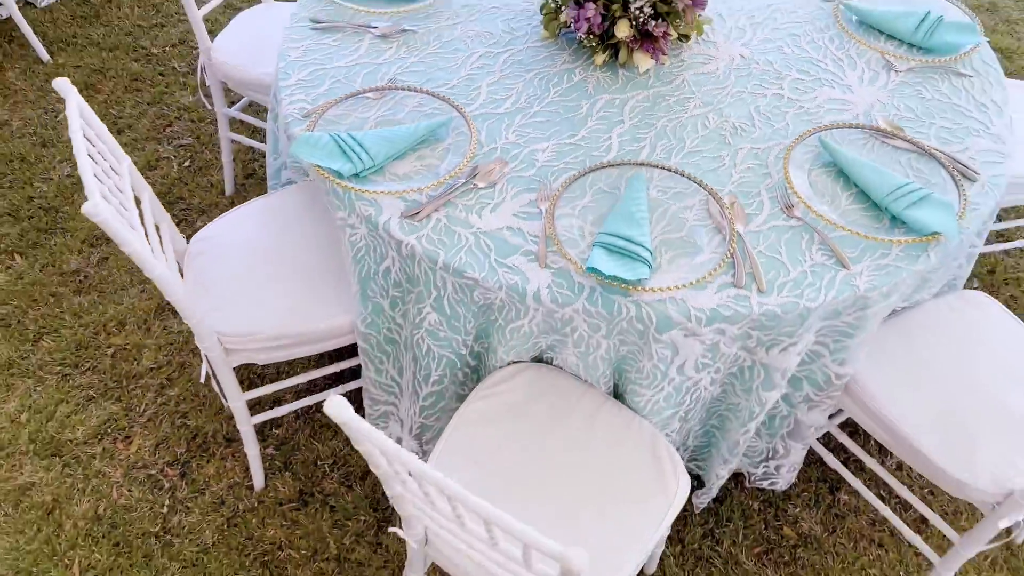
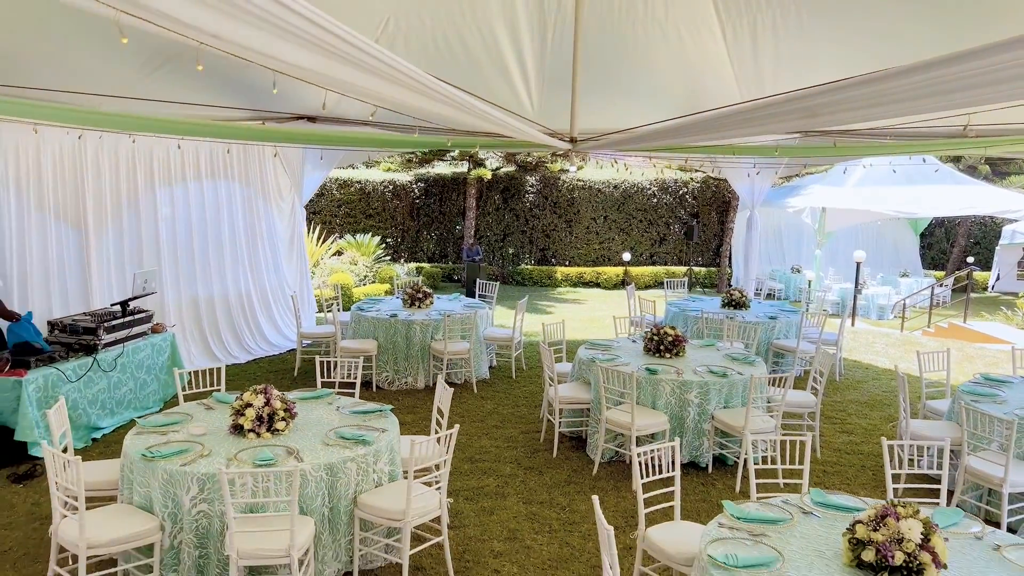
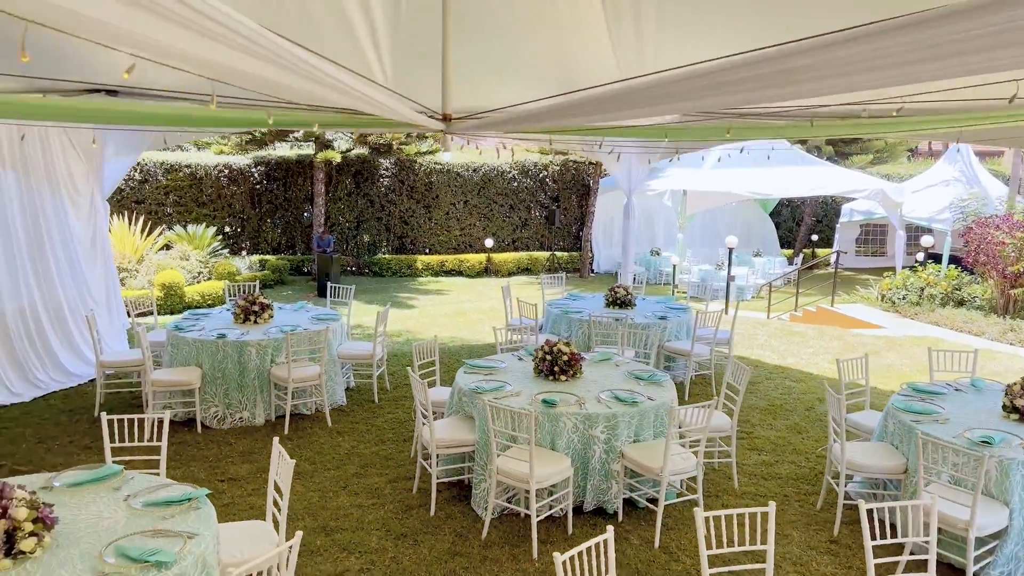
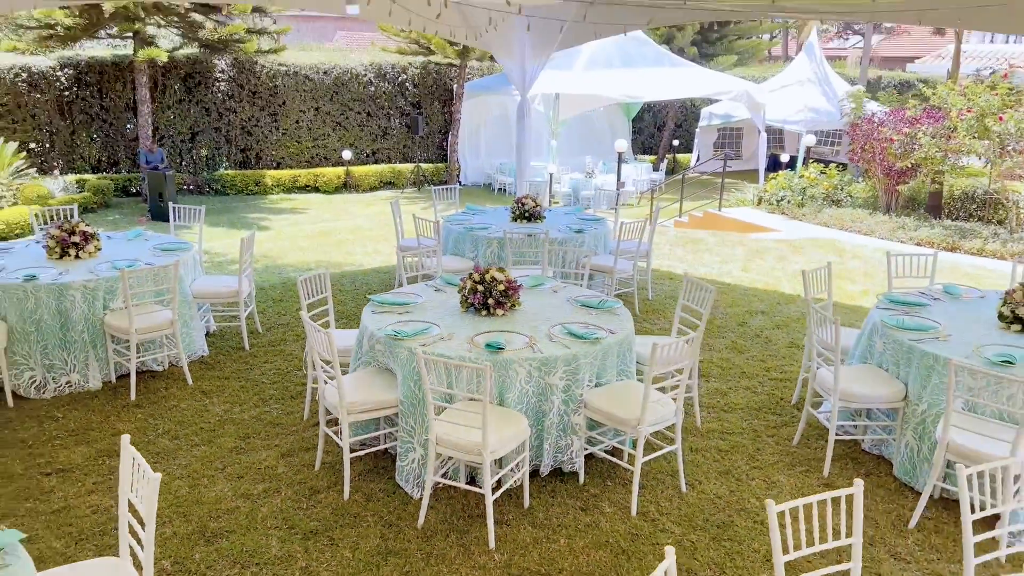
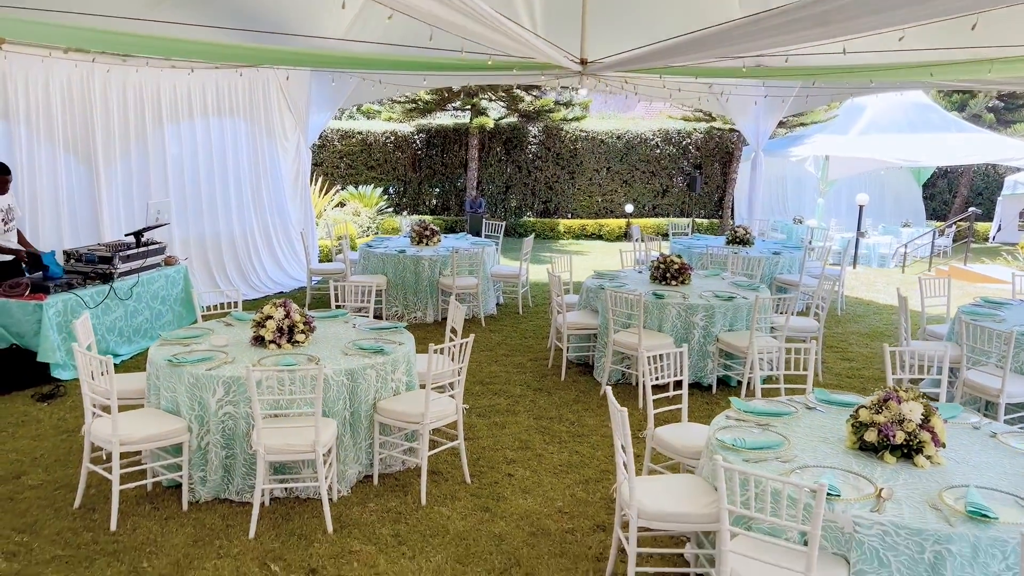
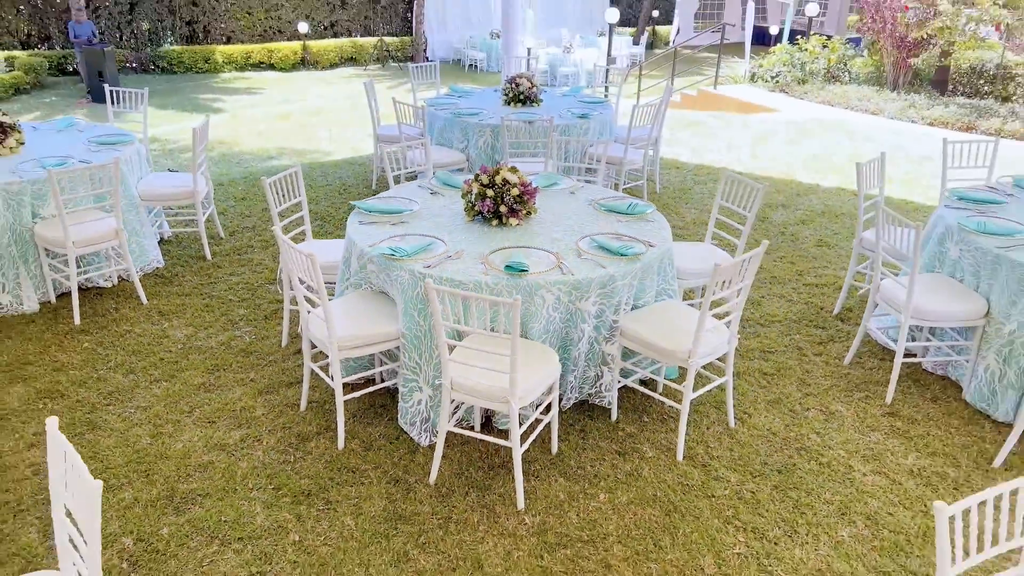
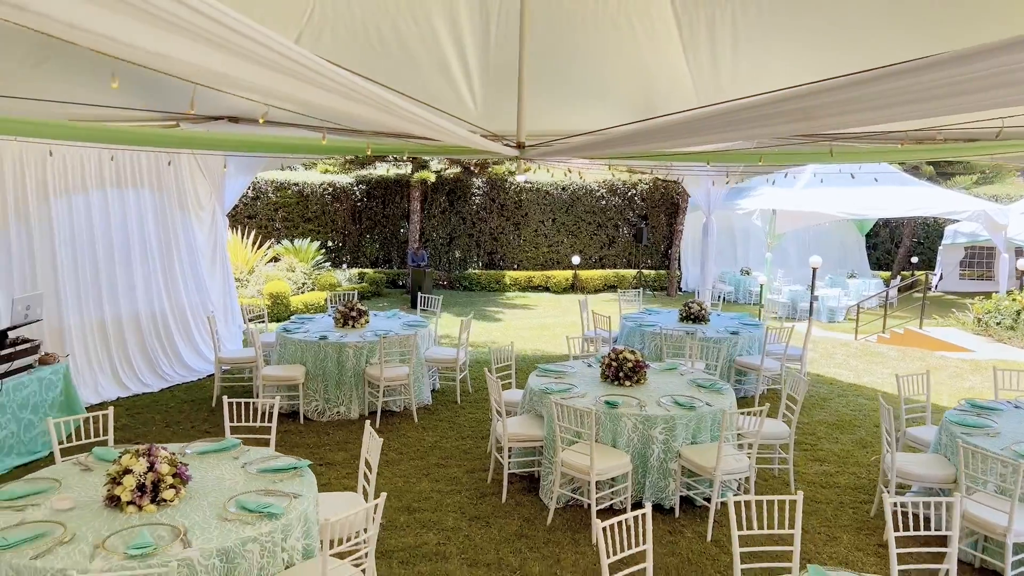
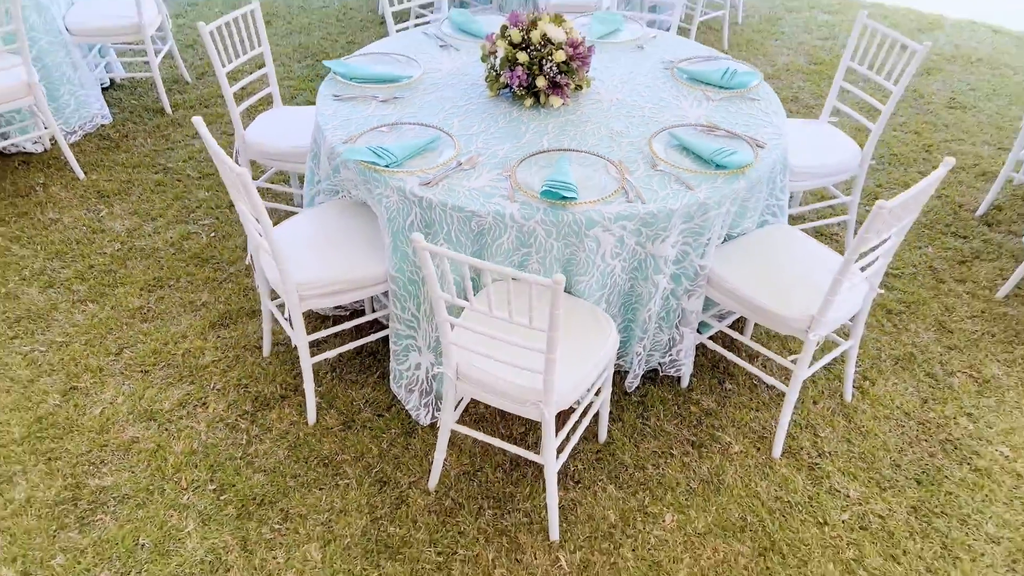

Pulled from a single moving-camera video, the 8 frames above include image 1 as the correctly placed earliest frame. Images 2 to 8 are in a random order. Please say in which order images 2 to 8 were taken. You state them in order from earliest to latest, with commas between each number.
8, 6, 4, 3, 7, 2, 5
